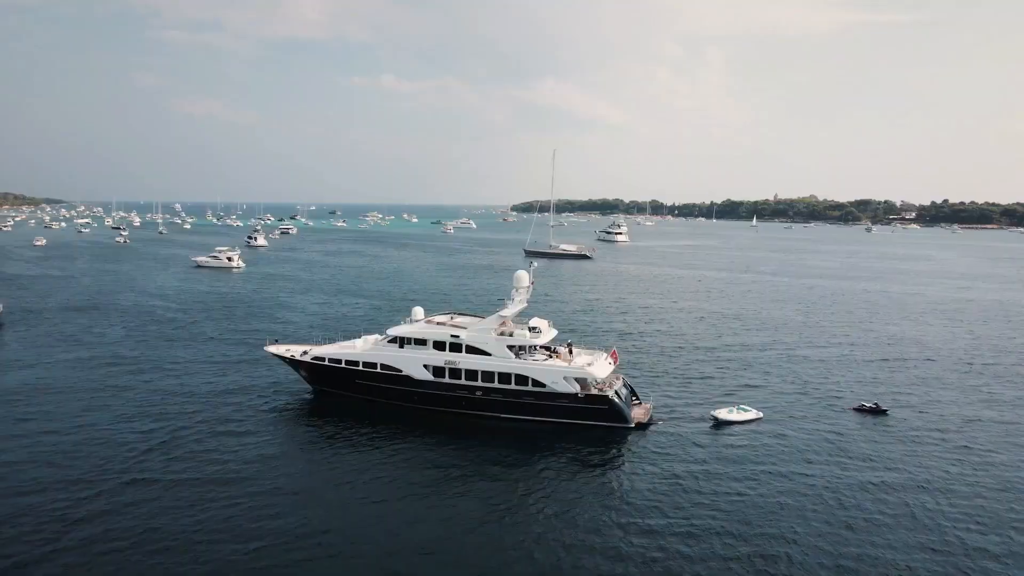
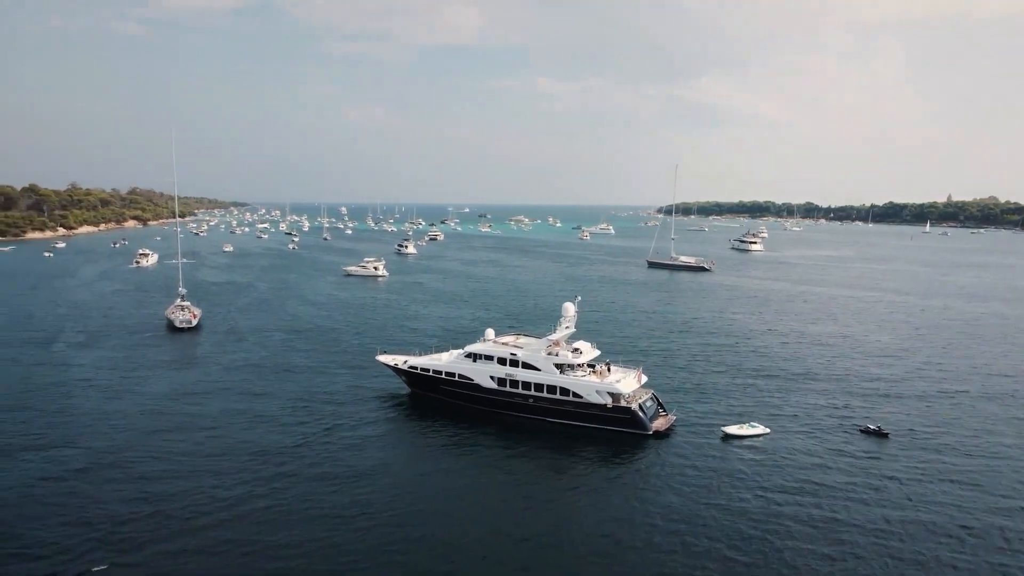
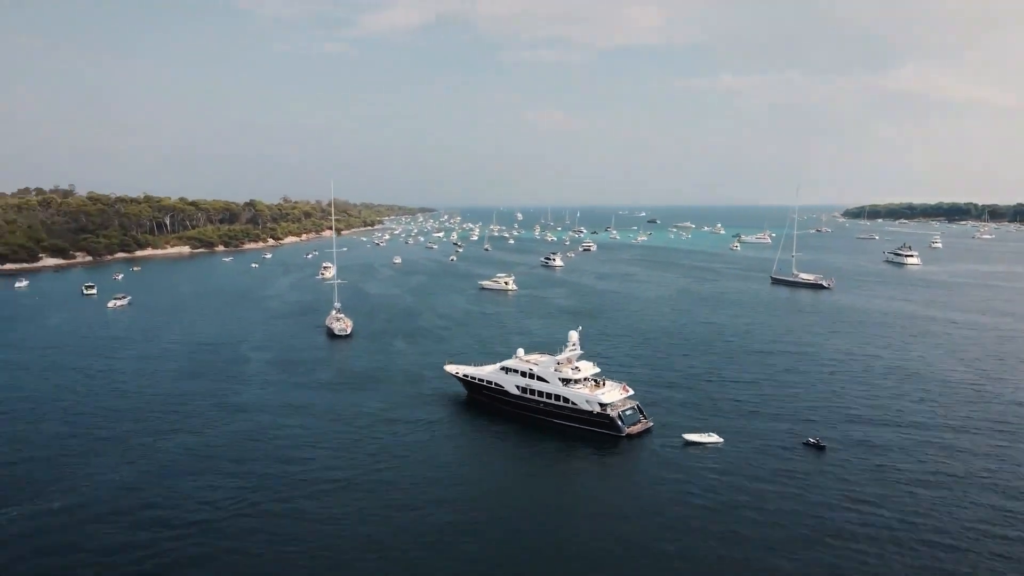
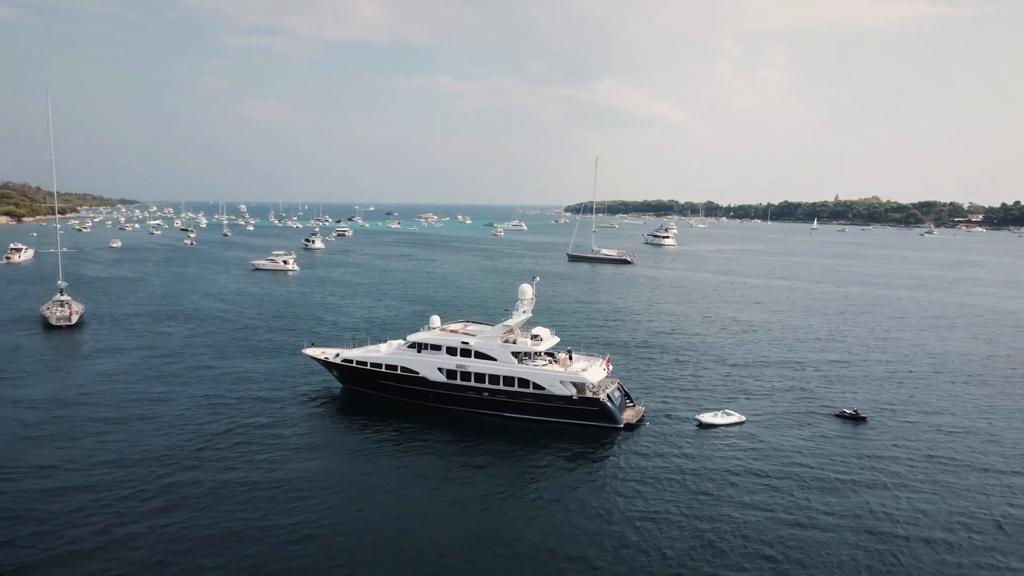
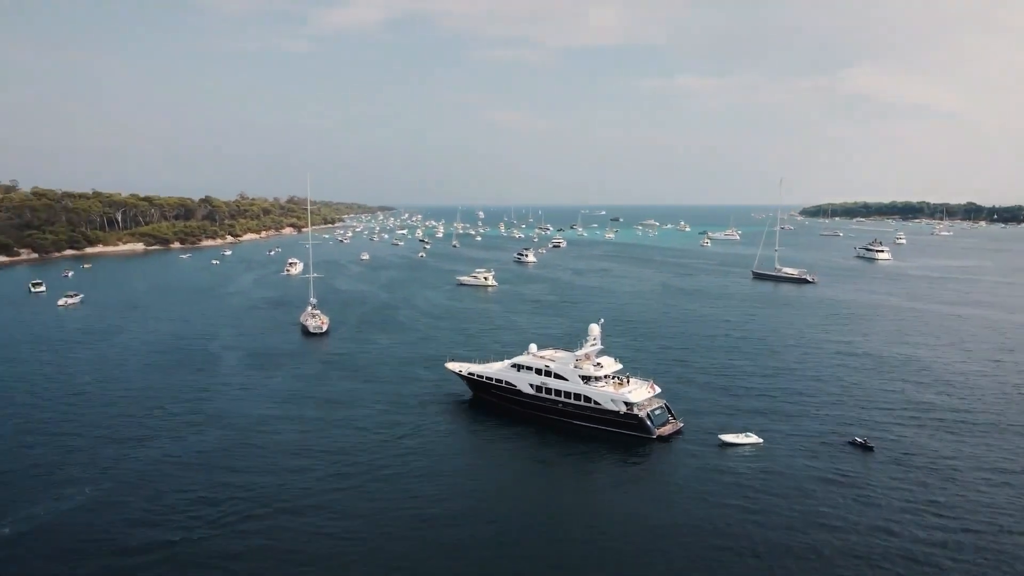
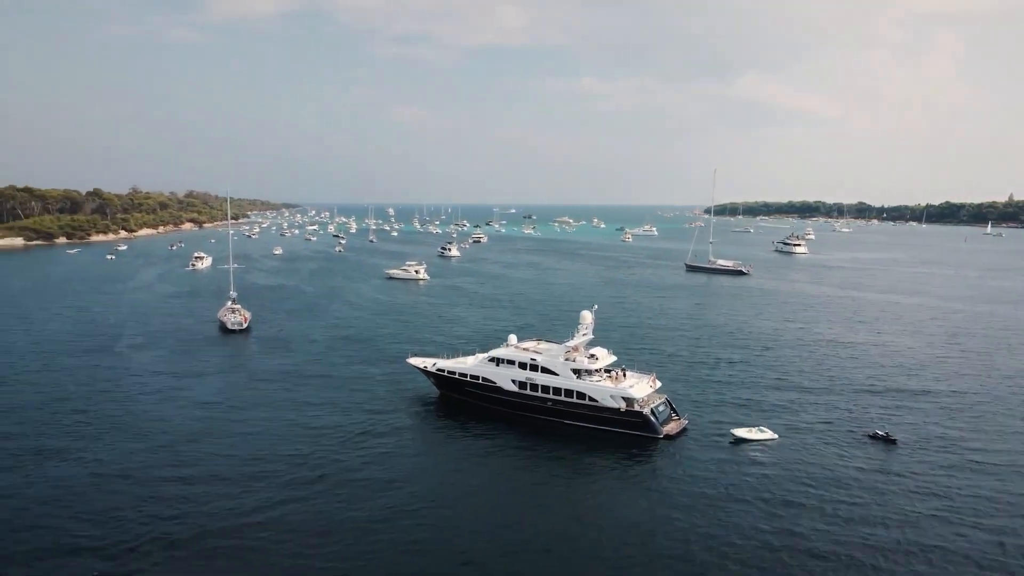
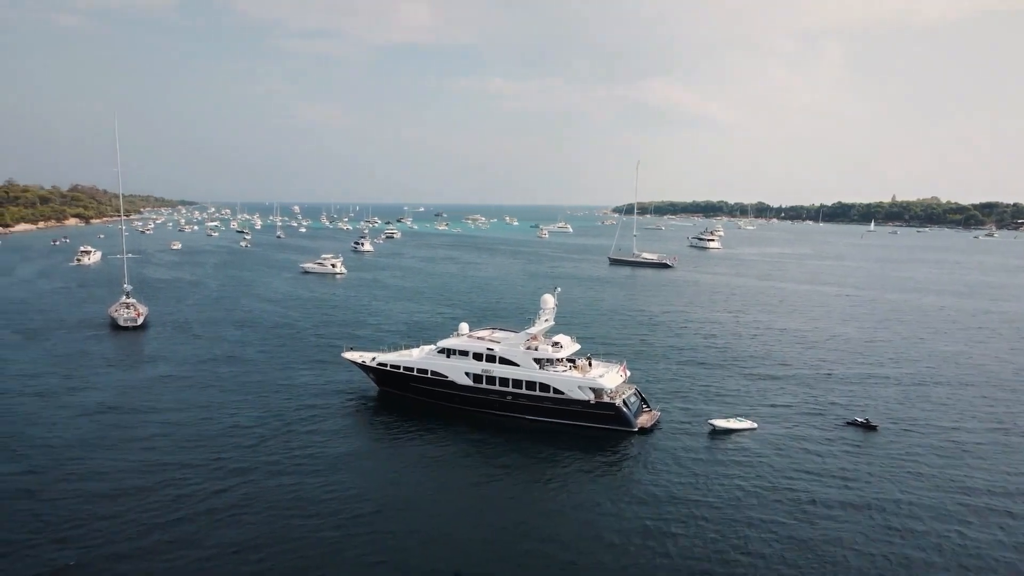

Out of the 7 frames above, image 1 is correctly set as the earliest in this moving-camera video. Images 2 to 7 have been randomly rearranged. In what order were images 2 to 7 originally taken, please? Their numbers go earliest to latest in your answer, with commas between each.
4, 7, 2, 6, 5, 3
